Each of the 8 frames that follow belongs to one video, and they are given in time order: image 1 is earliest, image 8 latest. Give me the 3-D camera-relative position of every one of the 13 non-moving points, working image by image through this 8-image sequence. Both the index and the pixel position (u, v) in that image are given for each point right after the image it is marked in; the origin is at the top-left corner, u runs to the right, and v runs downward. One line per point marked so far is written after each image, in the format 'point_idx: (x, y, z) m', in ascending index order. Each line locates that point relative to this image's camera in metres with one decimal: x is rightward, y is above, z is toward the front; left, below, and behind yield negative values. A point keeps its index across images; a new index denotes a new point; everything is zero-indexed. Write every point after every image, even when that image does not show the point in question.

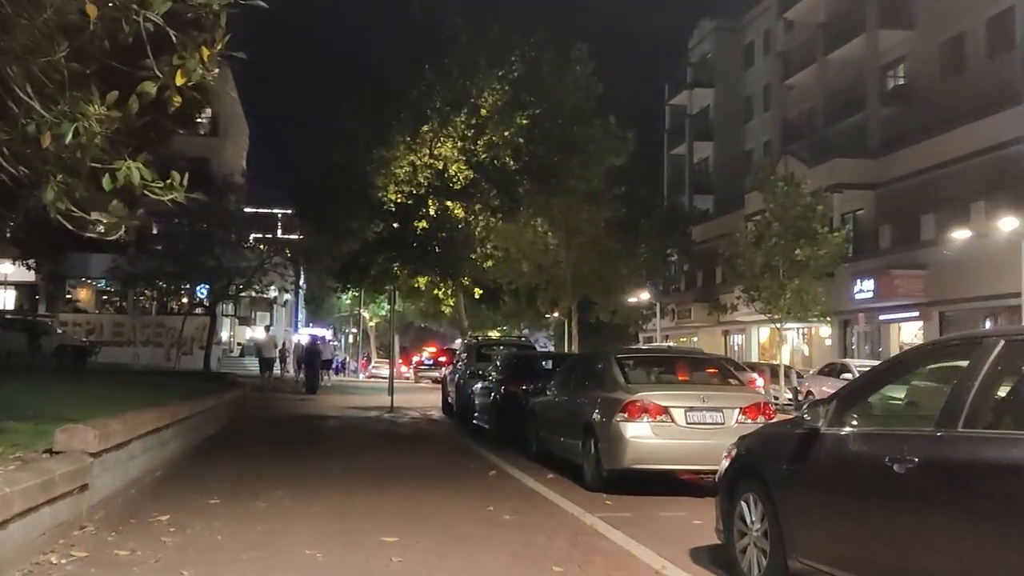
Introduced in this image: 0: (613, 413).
0: (+1.0, -1.3, +10.2) m
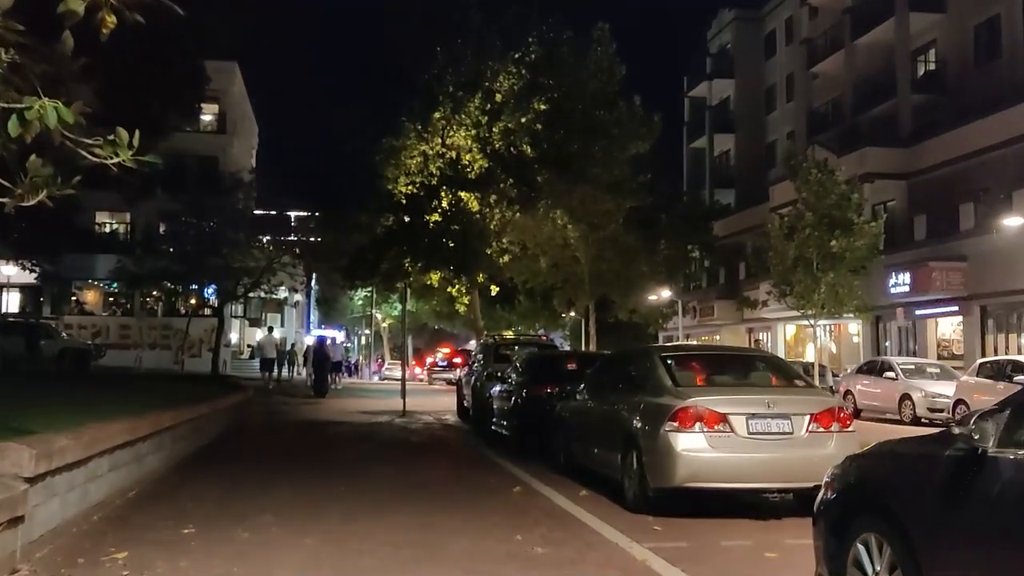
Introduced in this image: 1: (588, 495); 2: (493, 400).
0: (+1.3, -1.2, +8.6) m
1: (+0.8, -2.1, +10.0) m
2: (-0.3, -1.9, +17.2) m
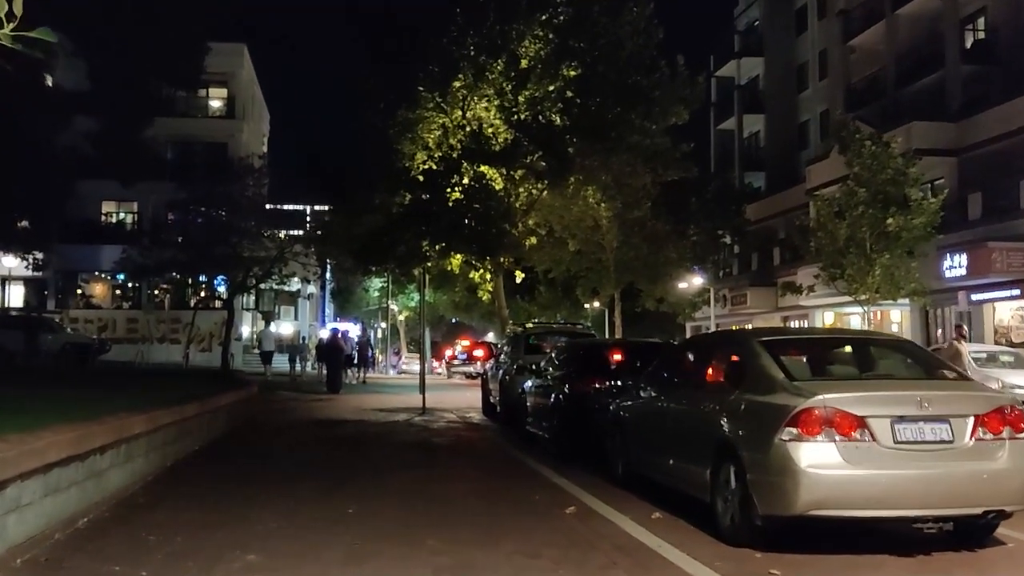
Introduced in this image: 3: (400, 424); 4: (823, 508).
0: (+1.7, -0.9, +6.5) m
1: (+1.2, -1.8, +7.9) m
2: (+0.2, -1.6, +15.0) m
3: (-2.0, -2.4, +17.5) m
4: (+1.9, -1.3, +6.2) m
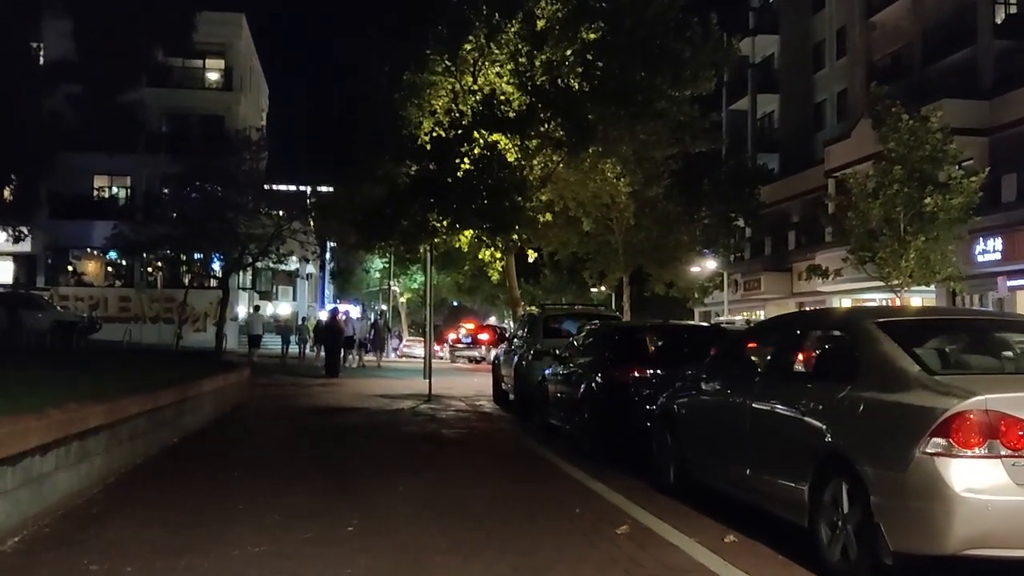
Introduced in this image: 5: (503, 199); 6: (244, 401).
0: (+1.9, -0.7, +4.9) m
1: (+1.4, -1.6, +6.3) m
2: (+0.4, -1.3, +13.5) m
3: (-1.7, -2.0, +15.9) m
4: (+2.2, -1.2, +4.6) m
5: (-0.1, +1.8, +19.6) m
6: (-4.7, -2.0, +17.7) m
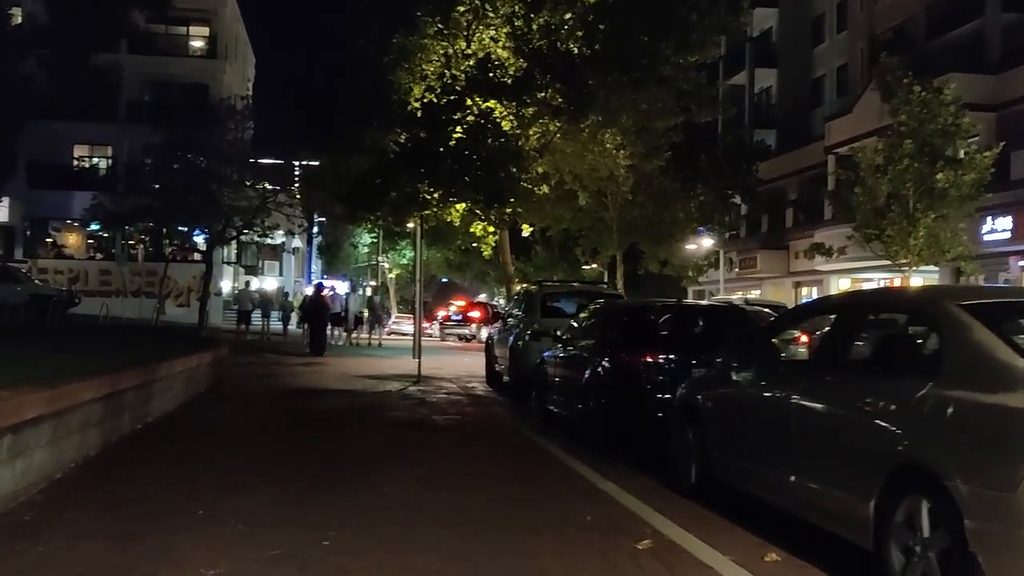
0: (+2.0, -0.6, +3.9) m
1: (+1.5, -1.5, +5.4) m
2: (+0.4, -1.0, +12.5) m
3: (-1.8, -1.6, +14.9) m
4: (+2.2, -1.1, +3.6) m
5: (-0.2, +2.2, +18.5) m
6: (-4.8, -1.5, +16.6) m
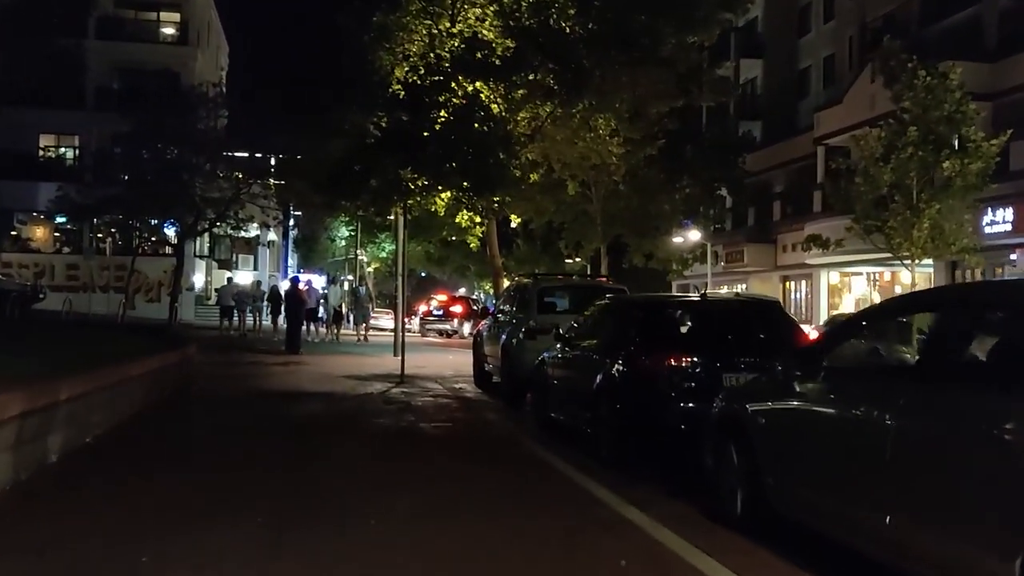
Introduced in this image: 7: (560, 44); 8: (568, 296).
0: (+2.1, -0.6, +2.8) m
1: (+1.6, -1.5, +4.3) m
2: (+0.3, -0.9, +11.3) m
3: (-1.9, -1.5, +13.7) m
4: (+2.4, -1.1, +2.5) m
5: (-0.4, +2.3, +17.3) m
6: (-5.0, -1.5, +15.4) m
7: (+0.8, +4.3, +17.4) m
8: (+0.8, -0.1, +13.7) m
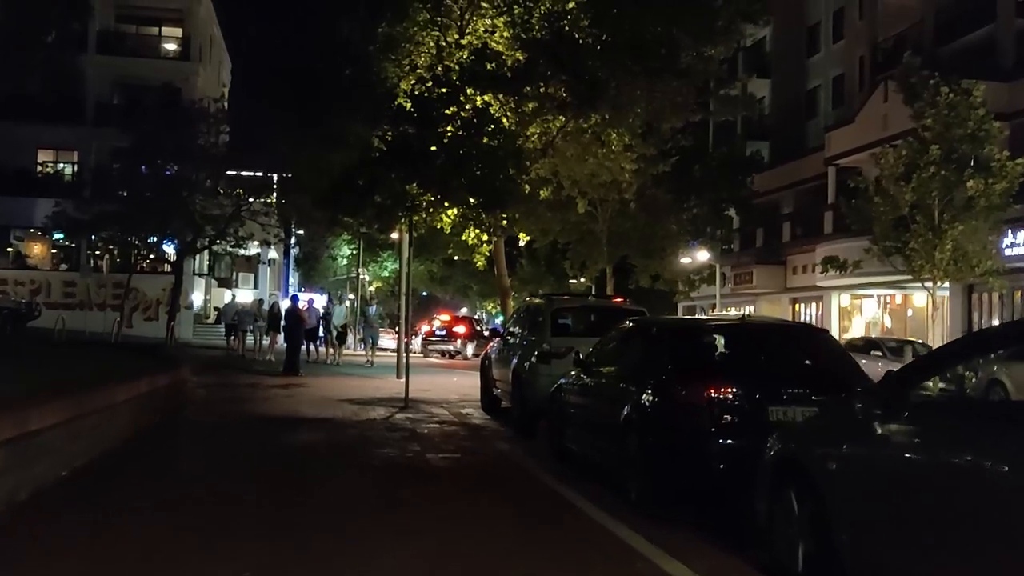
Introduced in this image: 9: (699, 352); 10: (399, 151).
0: (+2.3, -0.7, +2.0) m
1: (+1.7, -1.5, +3.5) m
2: (+0.5, -1.1, +10.5) m
3: (-1.8, -1.8, +12.9) m
4: (+2.5, -1.1, +1.7) m
5: (-0.2, +2.0, +16.6) m
6: (-4.8, -1.7, +14.6) m
7: (+1.0, +3.9, +16.7) m
8: (+0.9, -0.4, +12.9) m
9: (+1.5, -0.5, +7.7) m
10: (-1.9, +2.3, +16.9) m
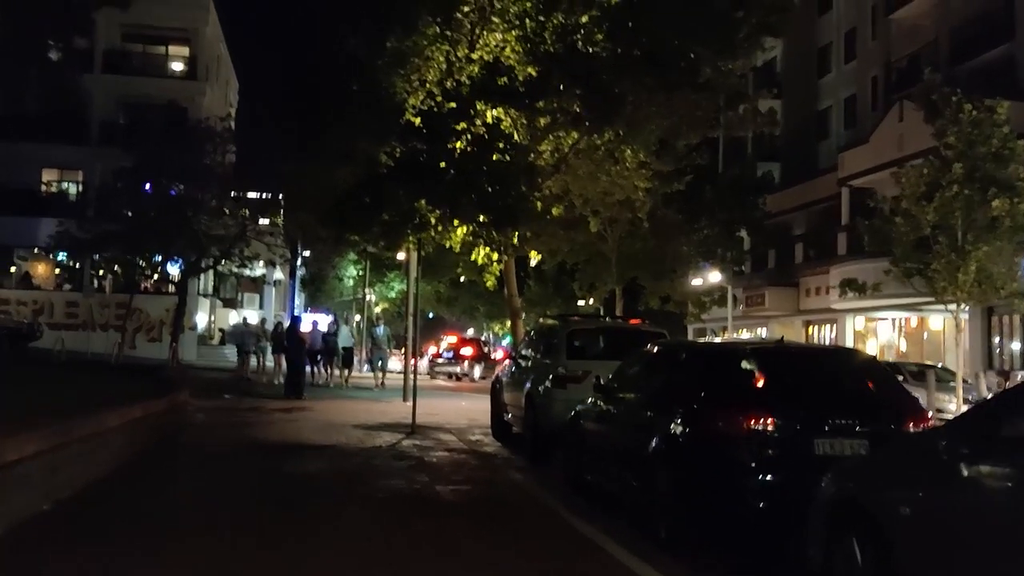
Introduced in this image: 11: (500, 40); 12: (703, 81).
0: (+2.4, -0.7, +1.4) m
1: (+1.8, -1.6, +2.8) m
2: (+0.6, -1.3, +9.9) m
3: (-1.6, -2.0, +12.3) m
4: (+2.6, -1.1, +1.1) m
5: (-0.1, +1.6, +16.0) m
6: (-4.6, -2.0, +14.0) m
7: (+1.2, +3.6, +16.2) m
8: (+1.1, -0.6, +12.3) m
9: (+1.6, -0.6, +7.1) m
10: (-1.7, +2.0, +16.4) m
11: (-0.1, +4.1, +16.2) m
12: (+3.1, +3.4, +17.0) m
